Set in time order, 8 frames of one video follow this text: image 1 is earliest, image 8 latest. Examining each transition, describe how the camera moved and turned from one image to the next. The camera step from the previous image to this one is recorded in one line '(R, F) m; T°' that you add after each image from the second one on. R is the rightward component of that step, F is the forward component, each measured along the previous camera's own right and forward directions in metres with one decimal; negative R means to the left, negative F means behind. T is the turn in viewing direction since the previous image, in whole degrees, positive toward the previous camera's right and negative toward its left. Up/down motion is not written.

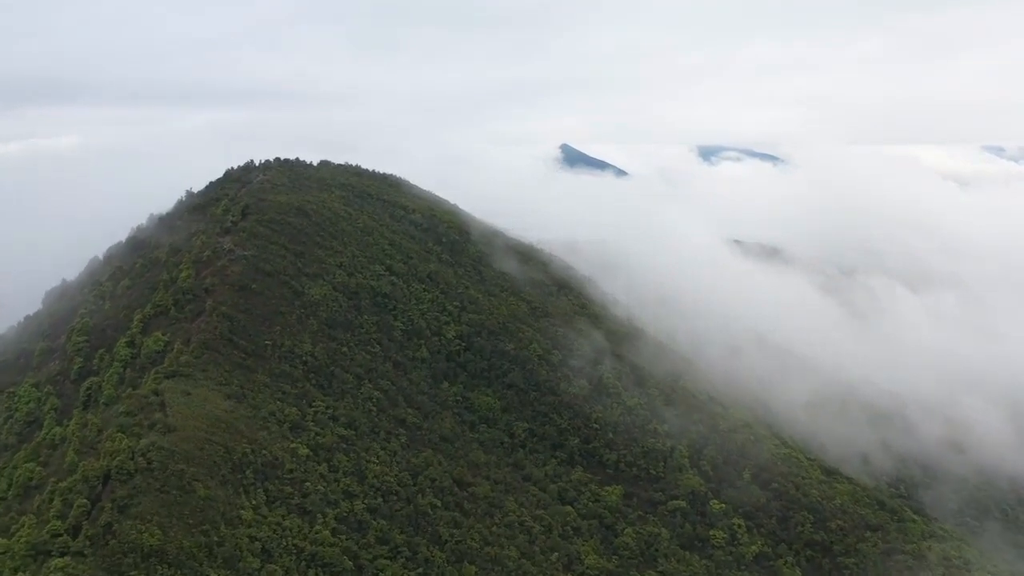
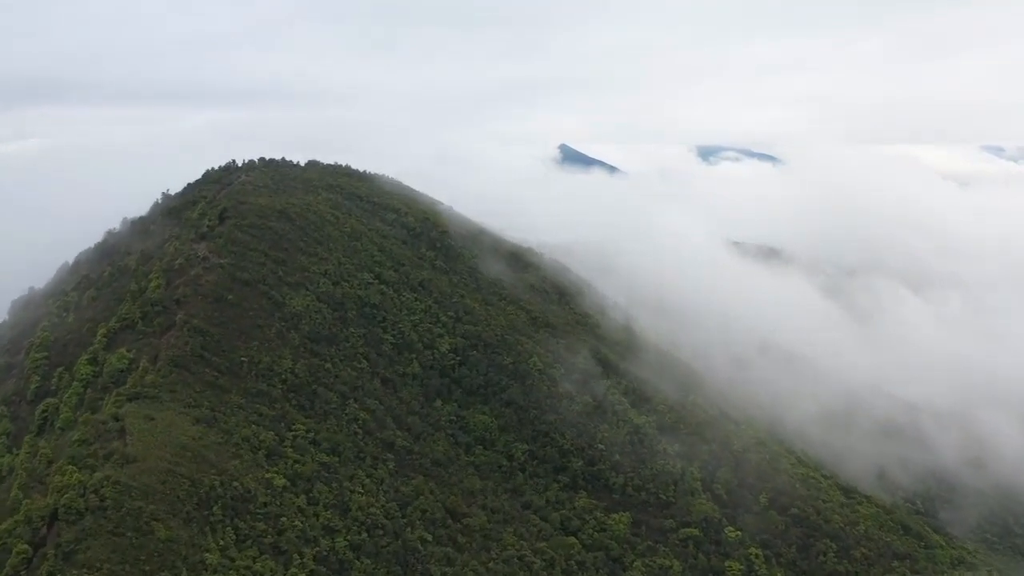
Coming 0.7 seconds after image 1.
(0.0, +4.4) m; 0°
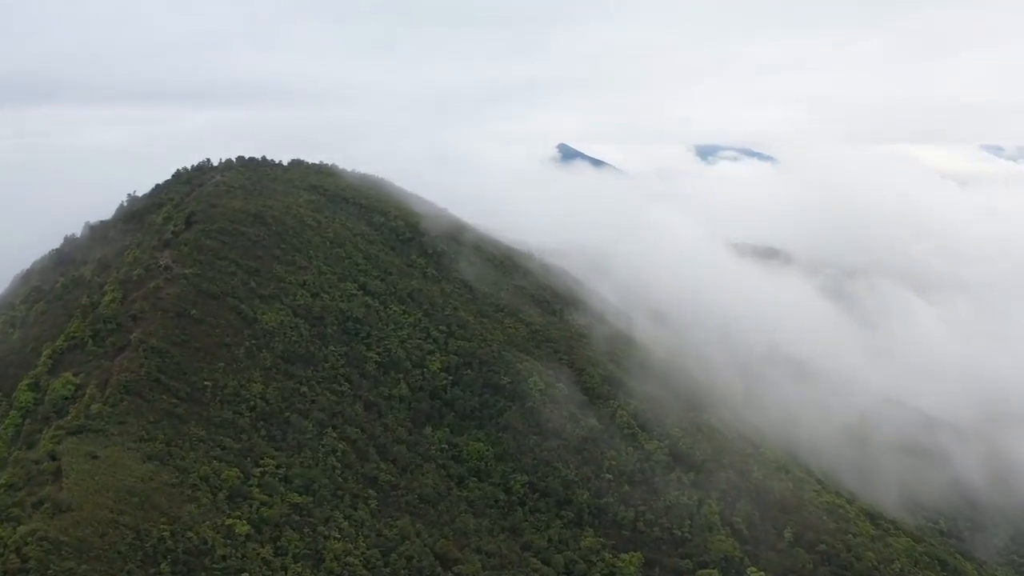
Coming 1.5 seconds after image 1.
(+0.1, +5.5) m; 0°
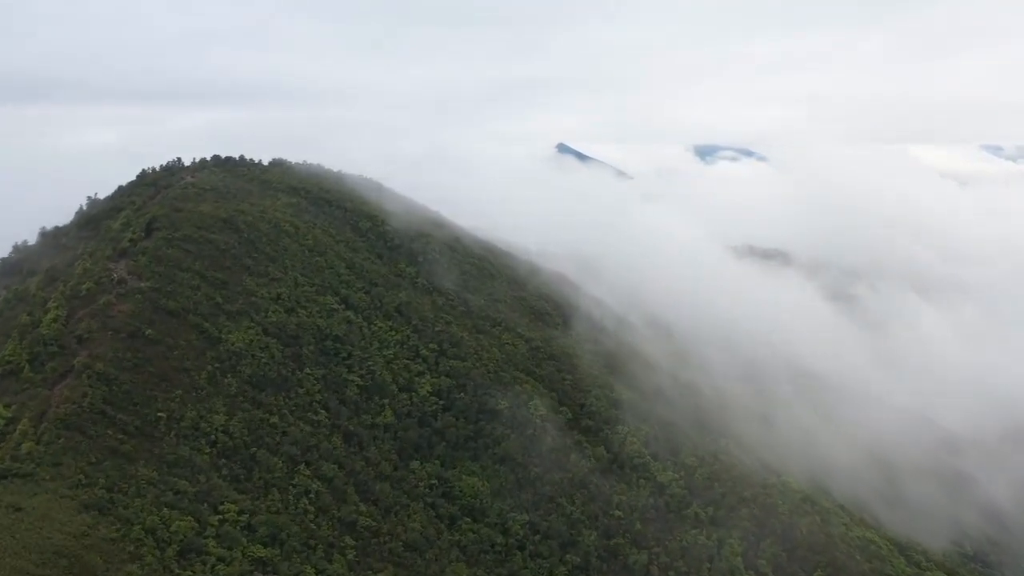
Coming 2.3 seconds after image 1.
(0.0, +5.4) m; 0°
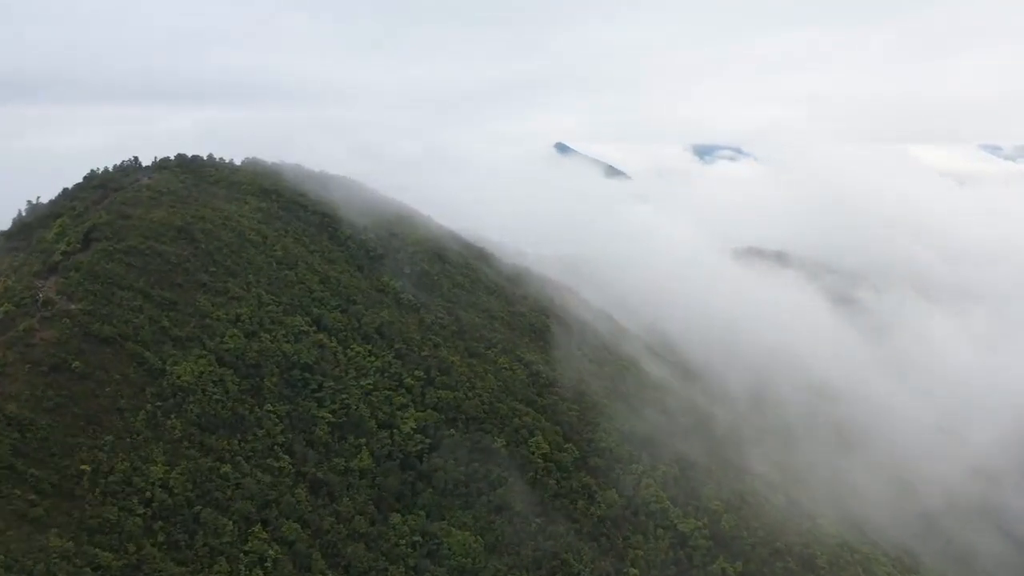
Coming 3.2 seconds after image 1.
(+0.1, +6.5) m; 0°
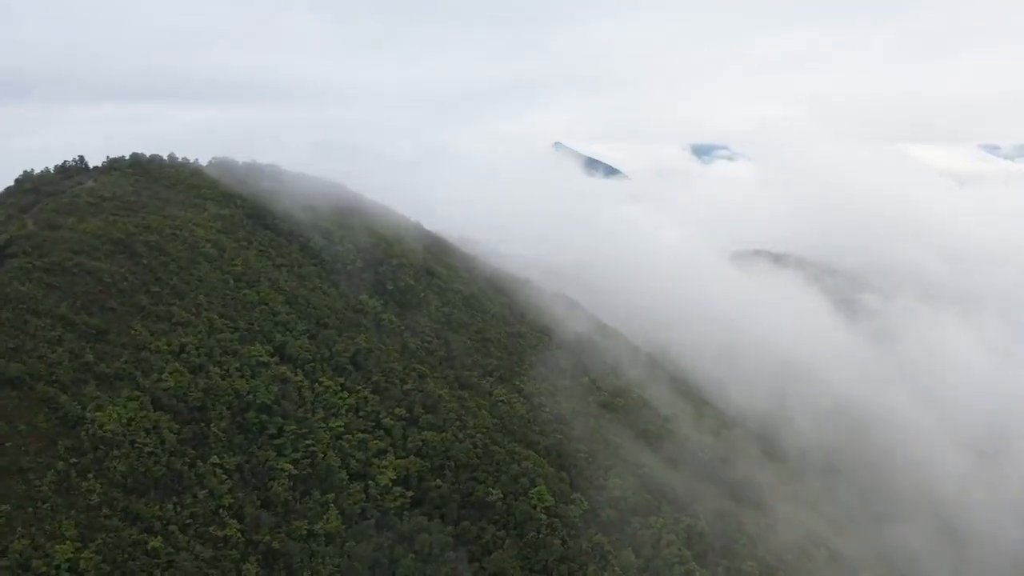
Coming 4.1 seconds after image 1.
(+0.1, +6.4) m; 0°
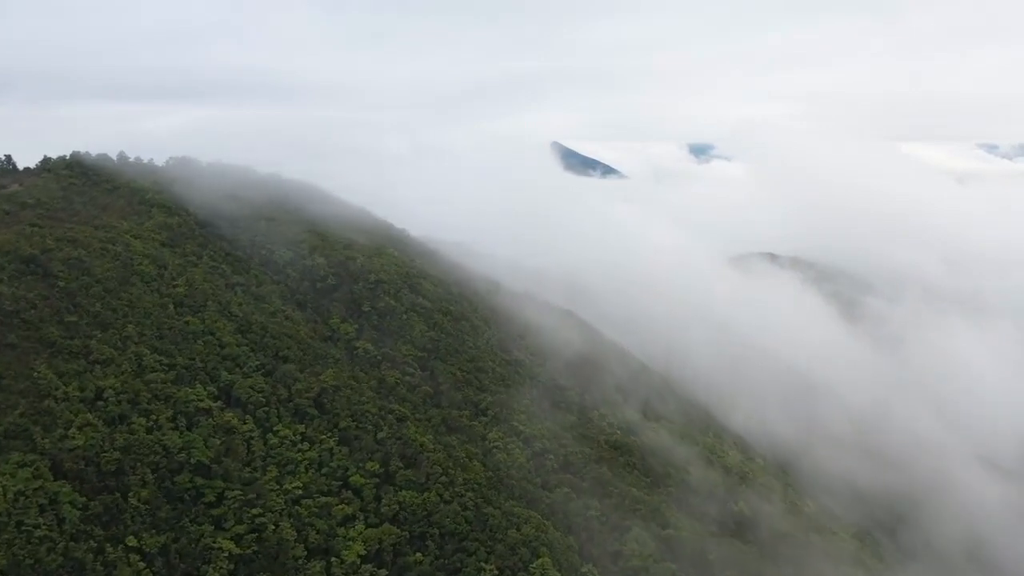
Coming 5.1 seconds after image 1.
(0.0, +6.5) m; 0°
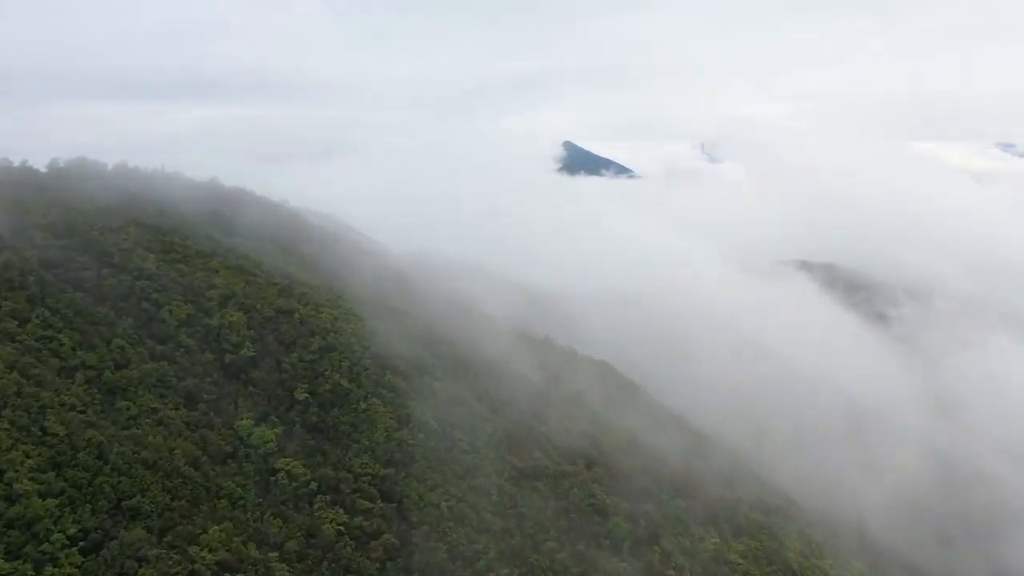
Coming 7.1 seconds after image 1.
(-0.1, +13.9) m; -1°
